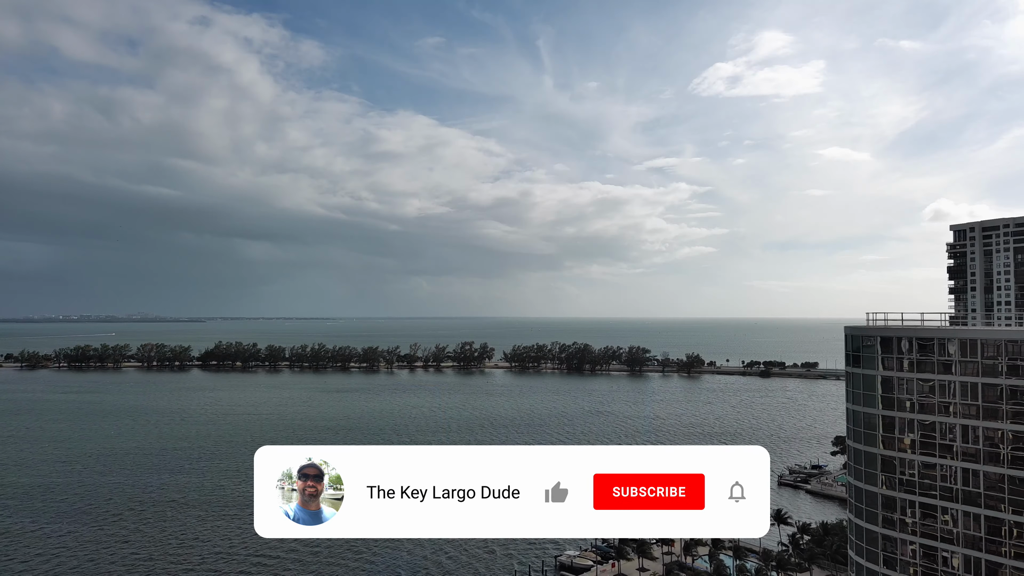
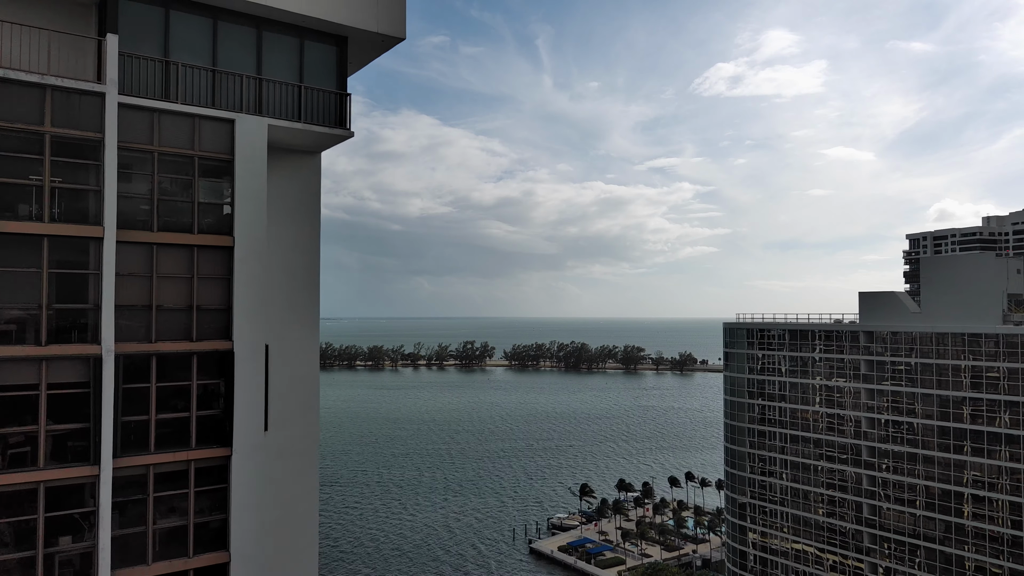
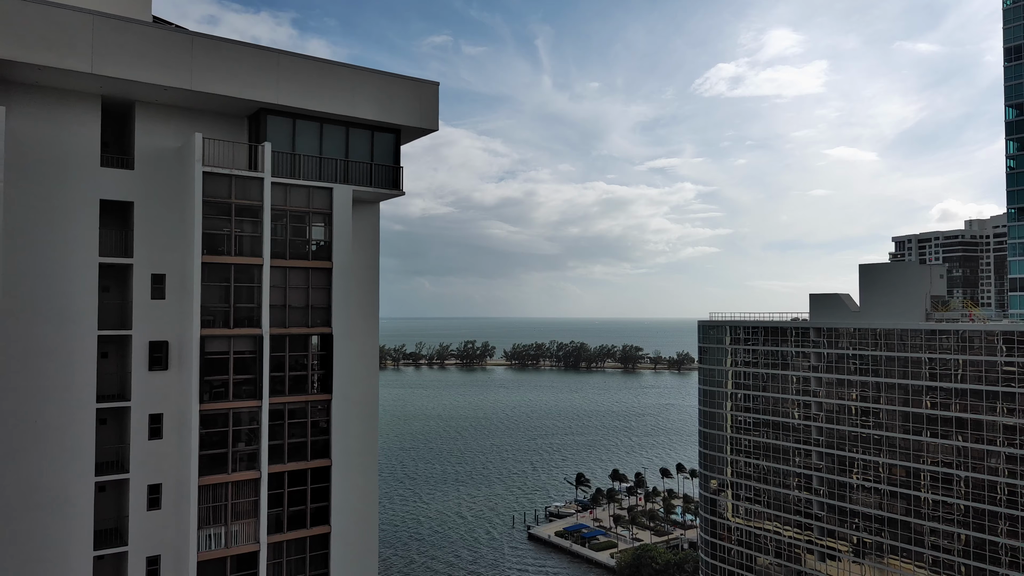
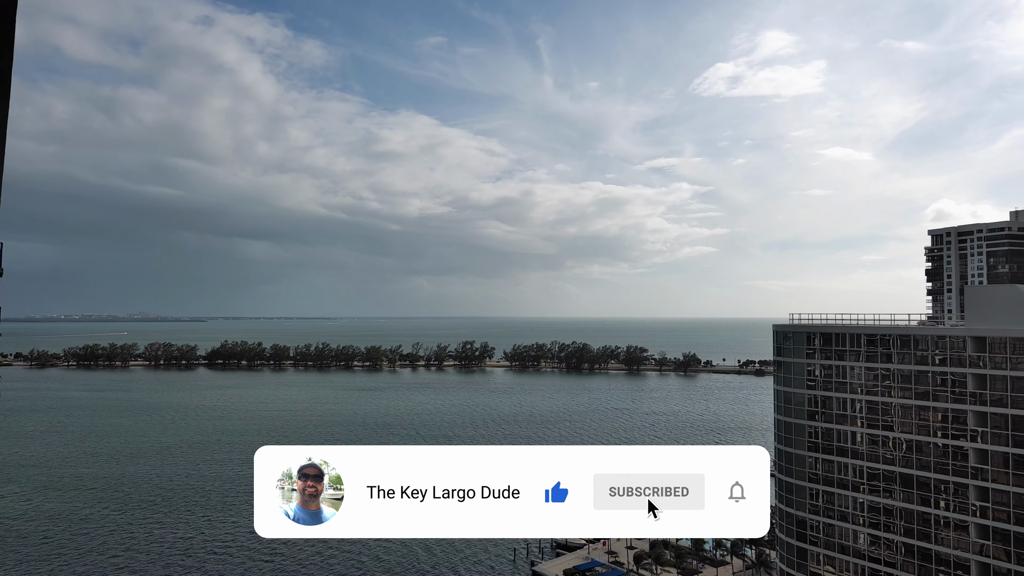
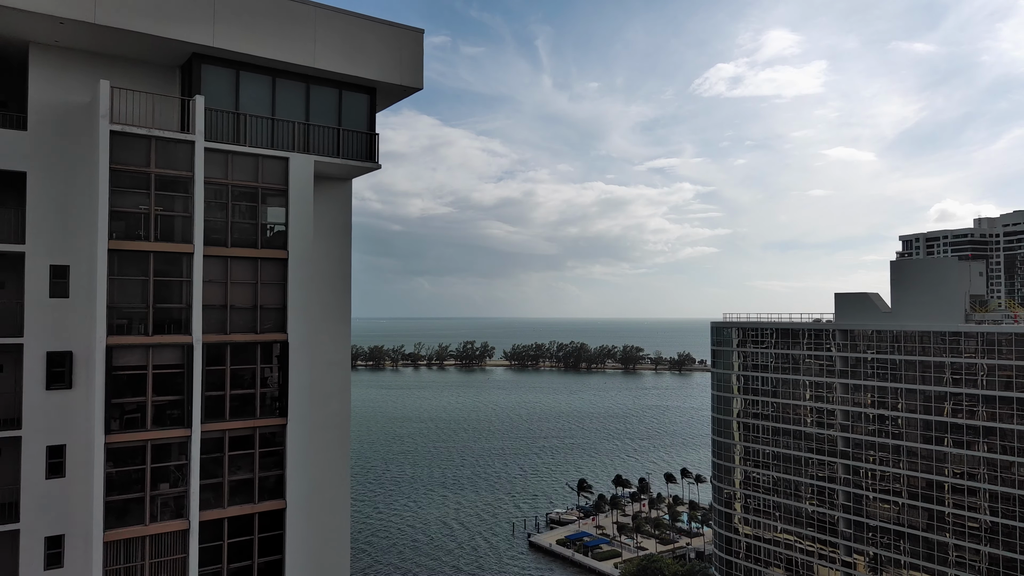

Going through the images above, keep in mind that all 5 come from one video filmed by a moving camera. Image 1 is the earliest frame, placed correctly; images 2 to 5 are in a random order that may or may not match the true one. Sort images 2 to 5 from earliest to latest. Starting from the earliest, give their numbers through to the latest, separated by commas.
4, 2, 5, 3
